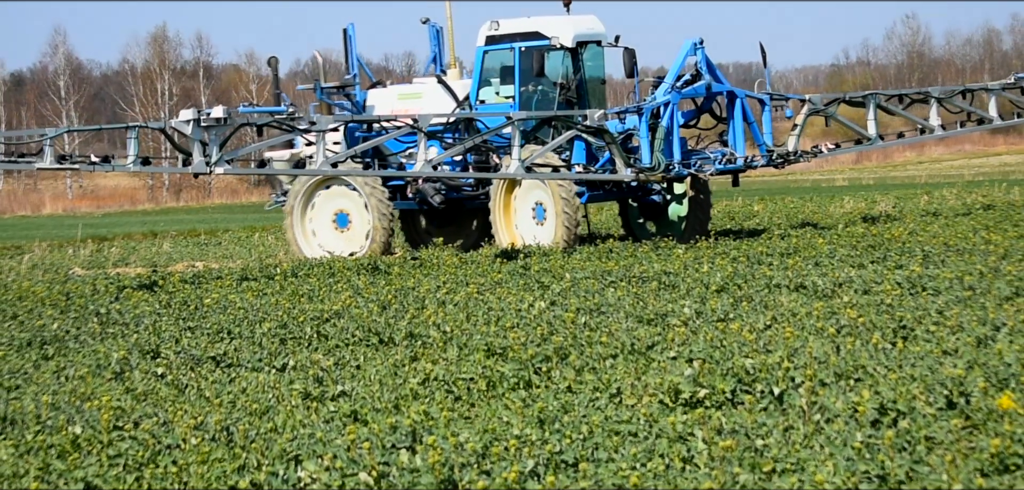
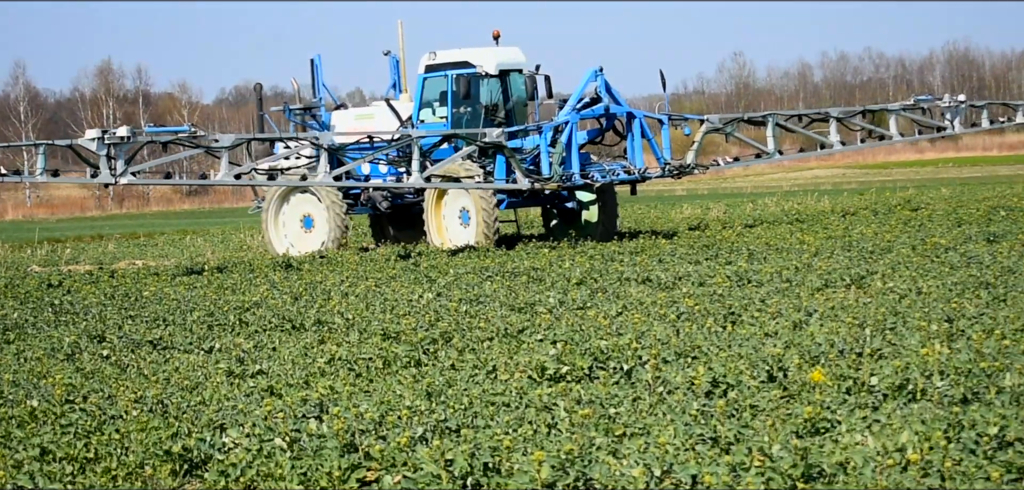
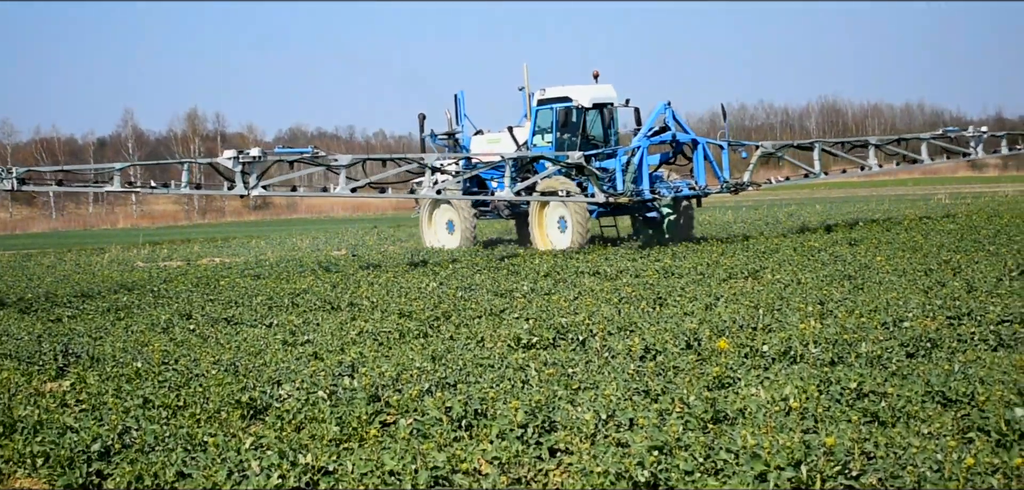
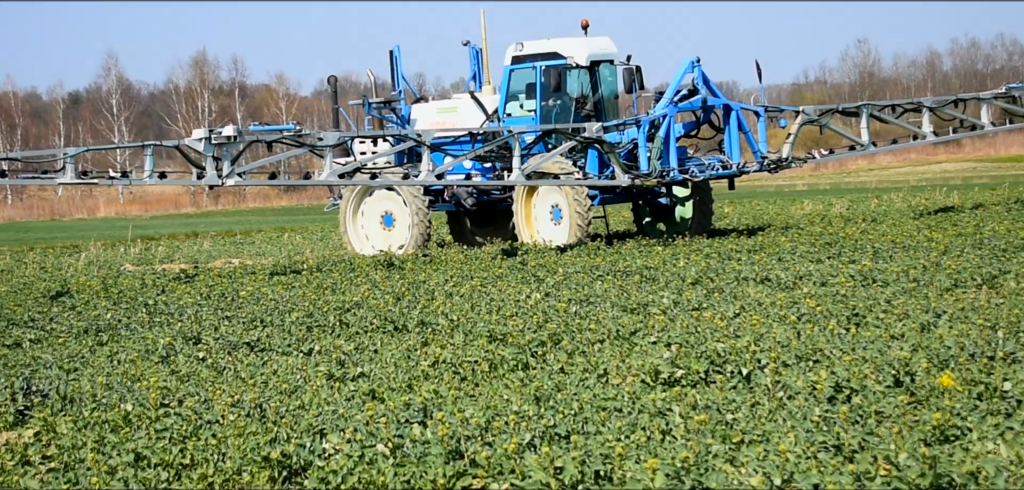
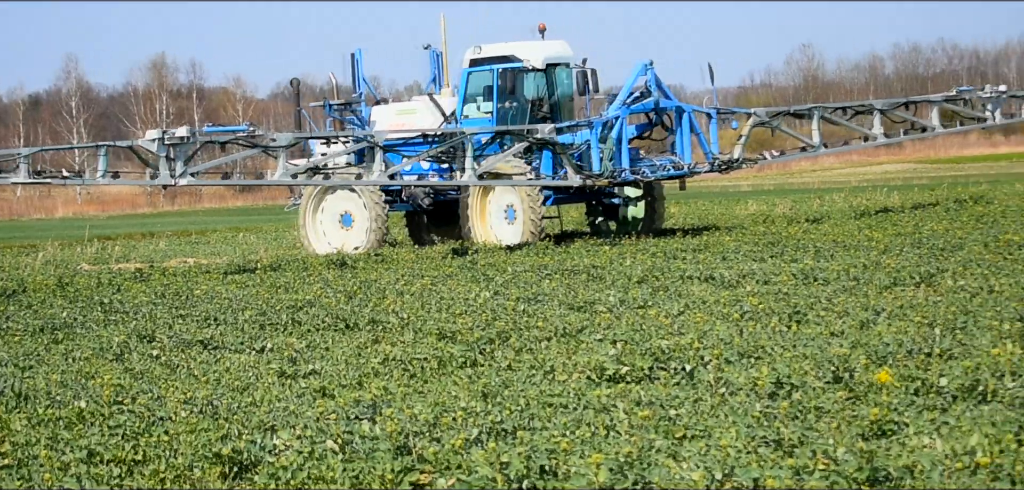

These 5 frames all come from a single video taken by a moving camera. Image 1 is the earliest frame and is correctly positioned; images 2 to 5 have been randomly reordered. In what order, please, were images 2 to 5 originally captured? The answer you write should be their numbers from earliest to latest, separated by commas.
4, 5, 2, 3
